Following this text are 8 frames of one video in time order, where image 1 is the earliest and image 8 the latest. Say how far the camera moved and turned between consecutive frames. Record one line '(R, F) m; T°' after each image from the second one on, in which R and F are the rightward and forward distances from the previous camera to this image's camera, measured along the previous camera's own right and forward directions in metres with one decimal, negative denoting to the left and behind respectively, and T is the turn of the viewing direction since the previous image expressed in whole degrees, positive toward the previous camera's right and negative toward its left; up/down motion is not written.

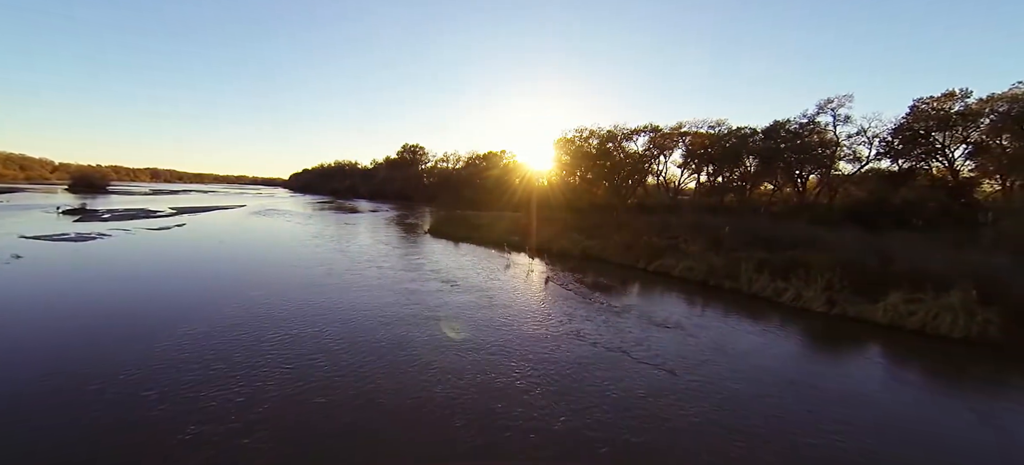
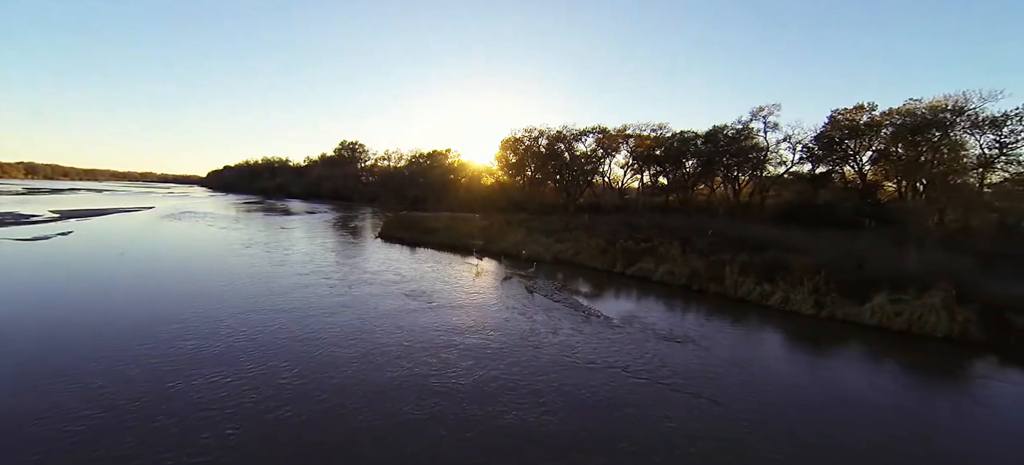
(-1.9, +1.9) m; +9°
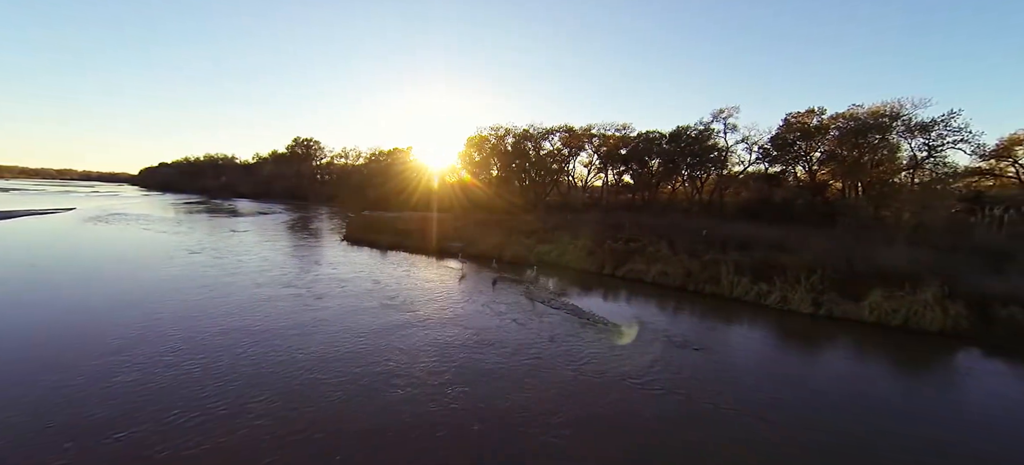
(-1.5, +1.4) m; +6°
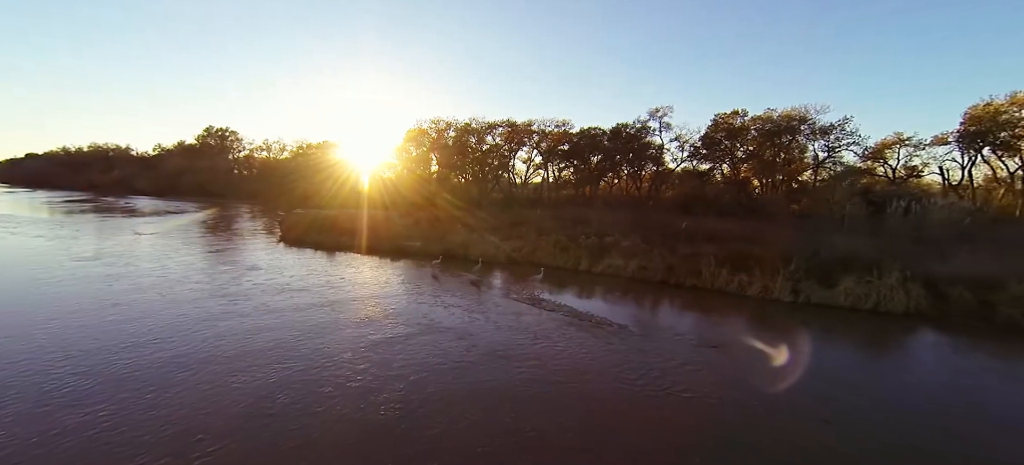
(-2.2, +1.5) m; +10°
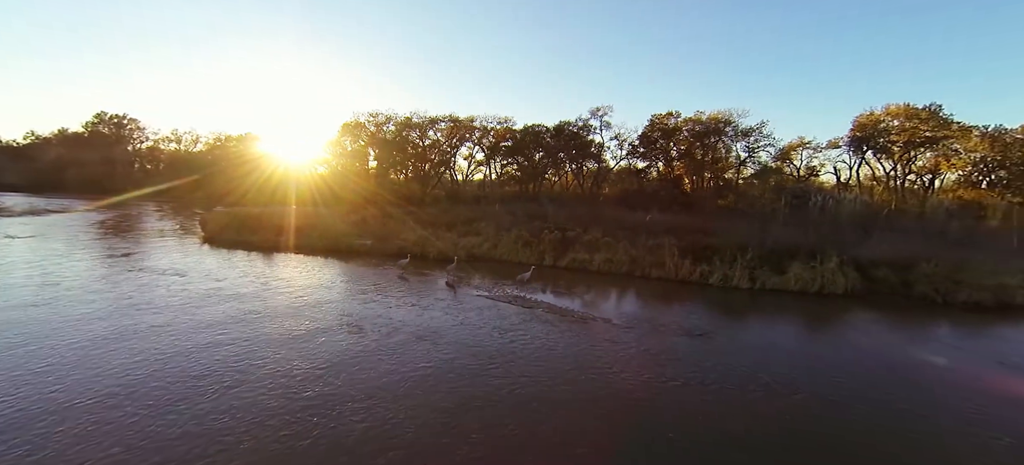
(-1.3, +0.9) m; +9°
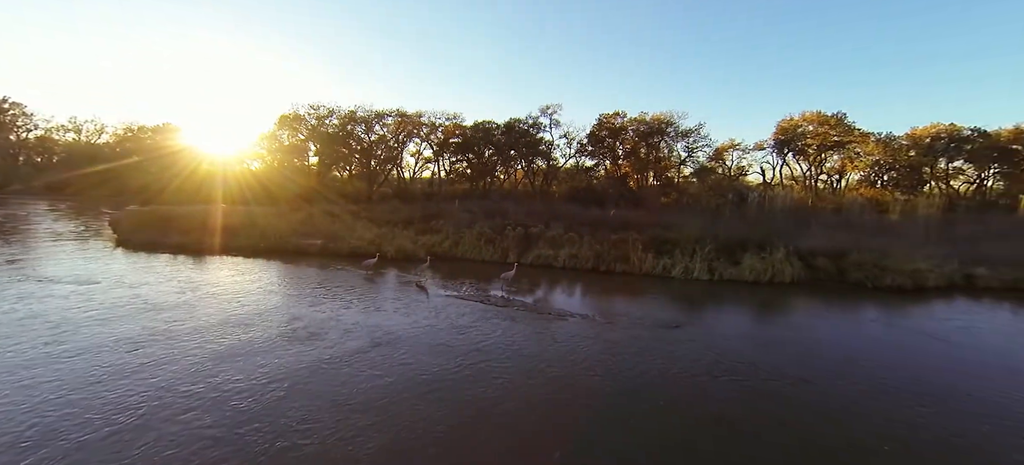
(-0.8, +0.6) m; +7°
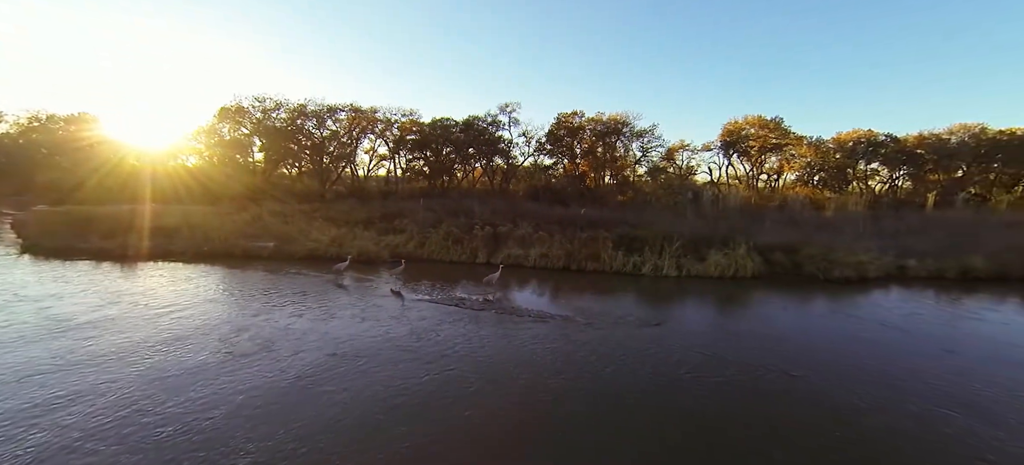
(-0.6, +0.6) m; +6°
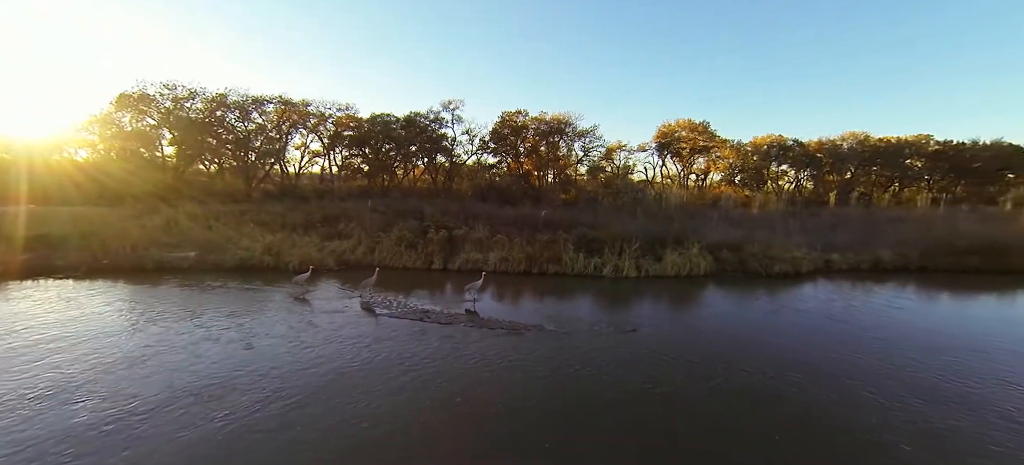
(-0.8, +0.9) m; +8°
